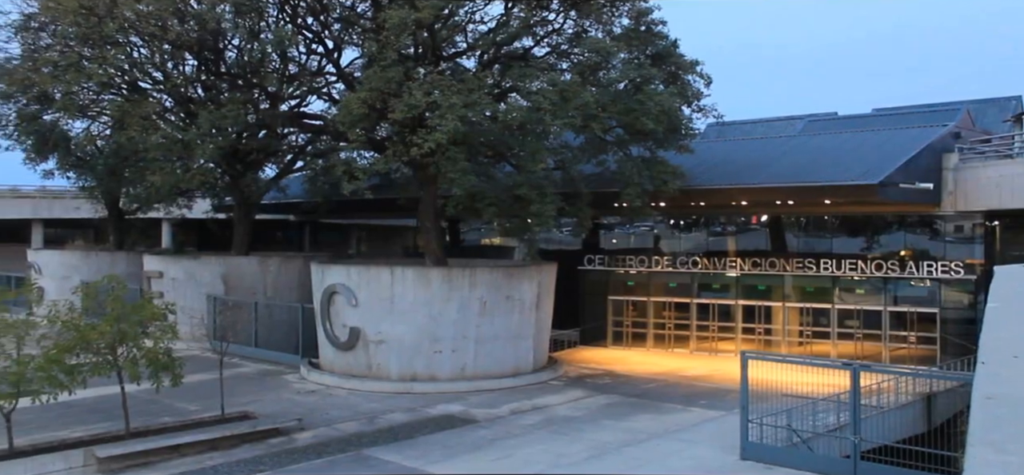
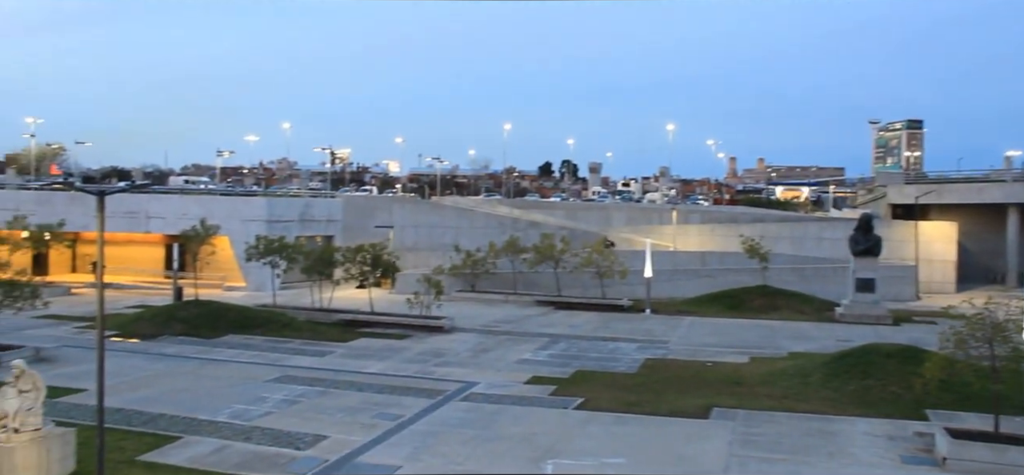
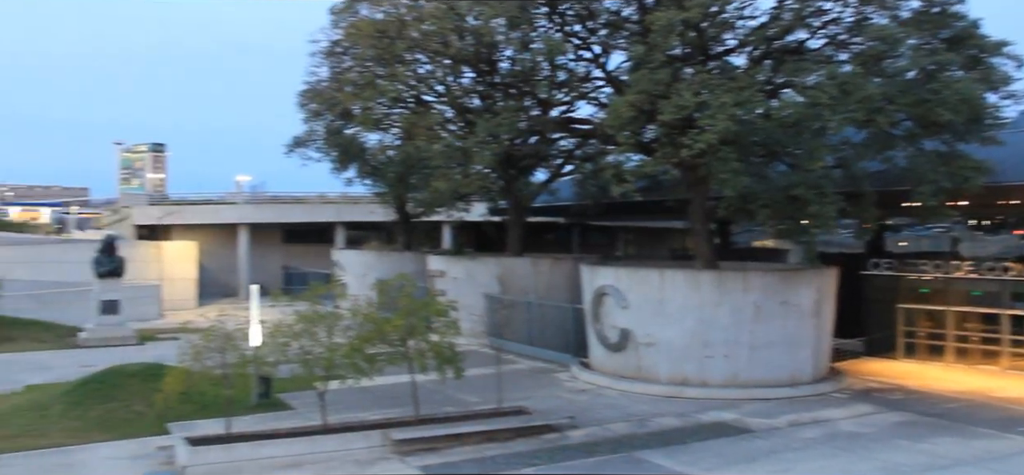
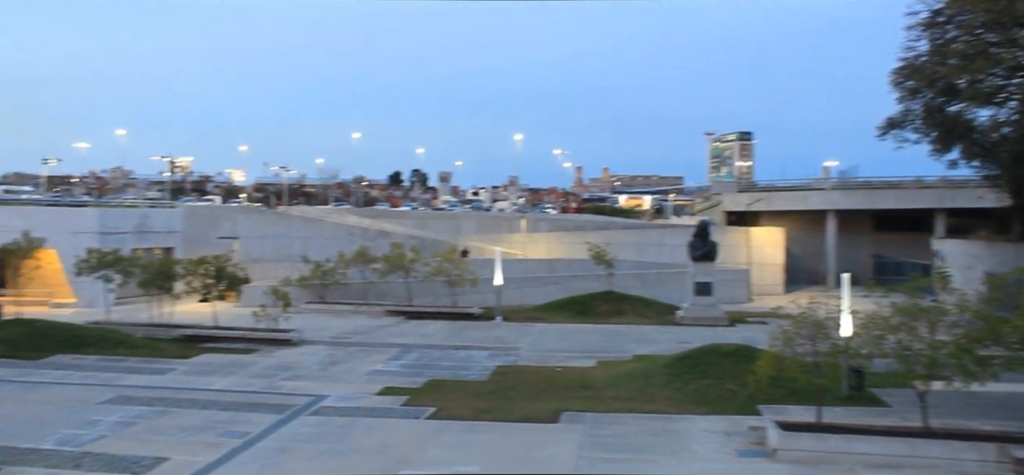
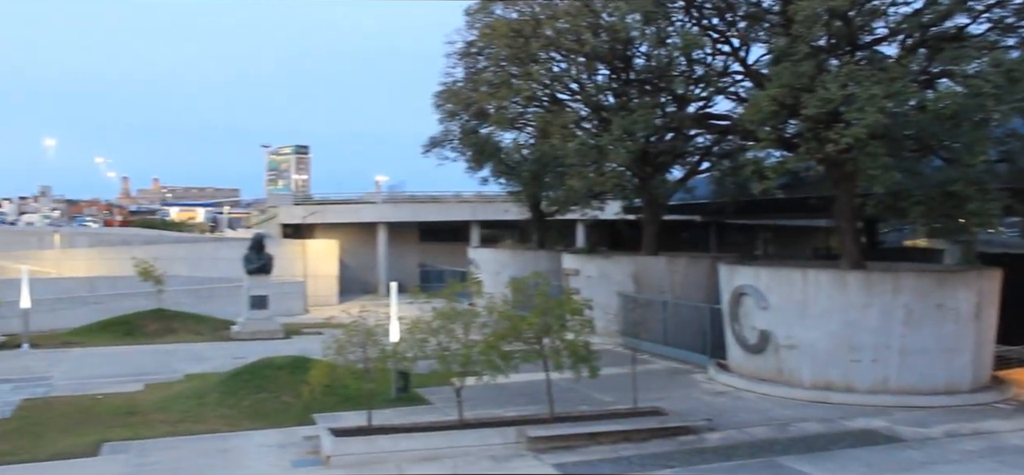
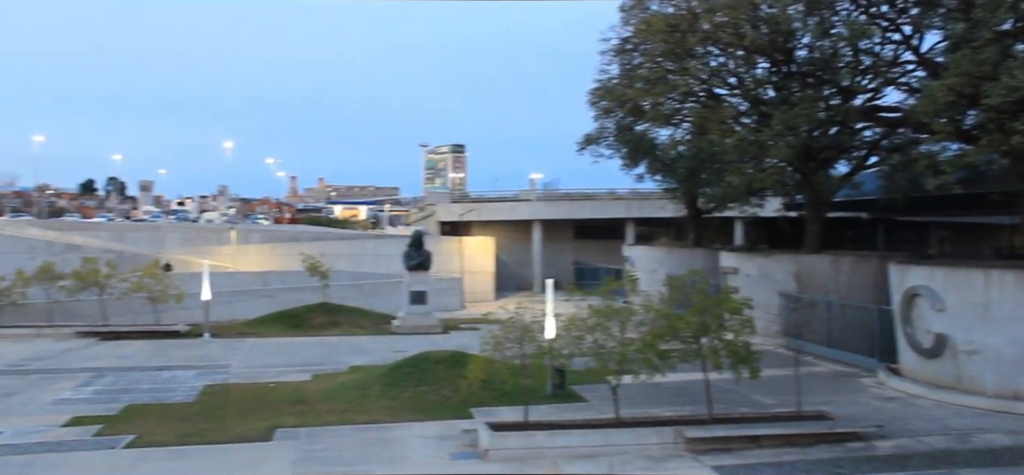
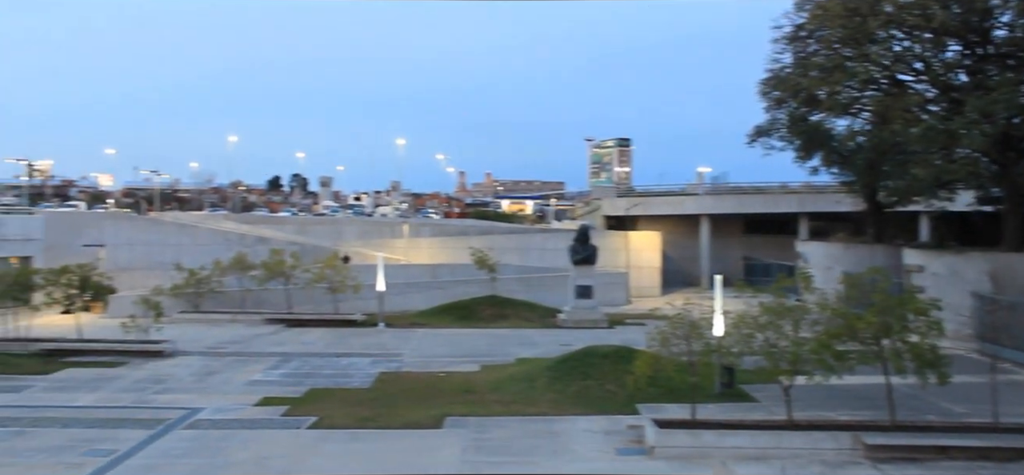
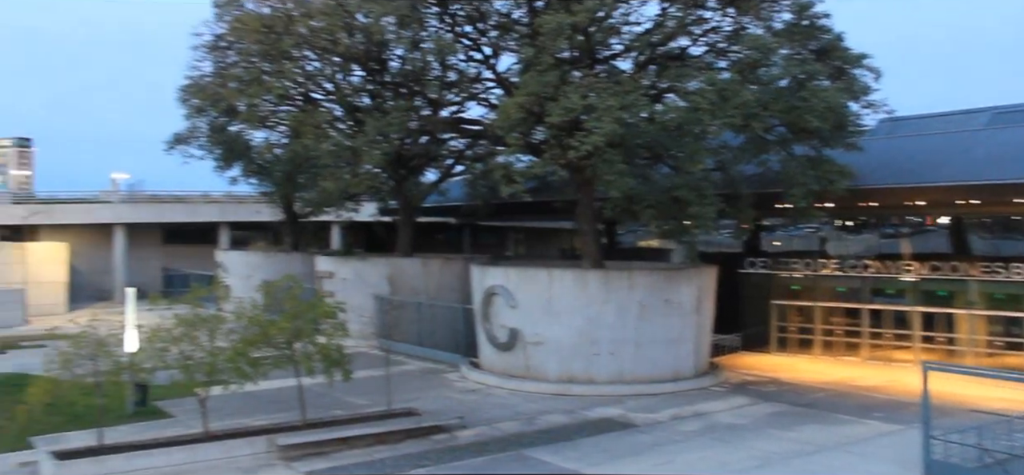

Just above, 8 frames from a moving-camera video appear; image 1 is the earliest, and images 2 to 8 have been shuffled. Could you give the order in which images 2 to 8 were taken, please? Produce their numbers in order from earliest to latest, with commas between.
8, 3, 5, 6, 7, 4, 2
